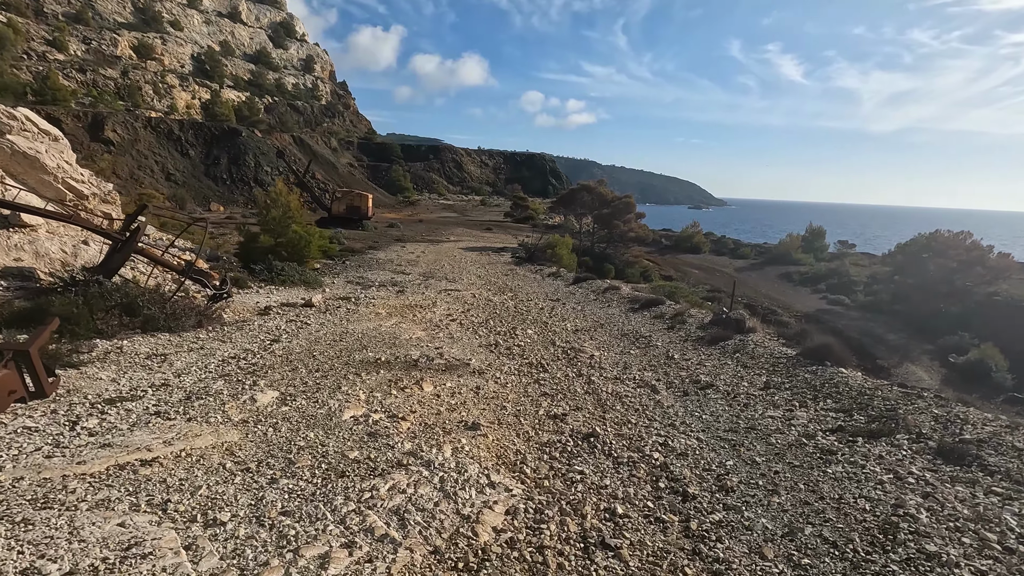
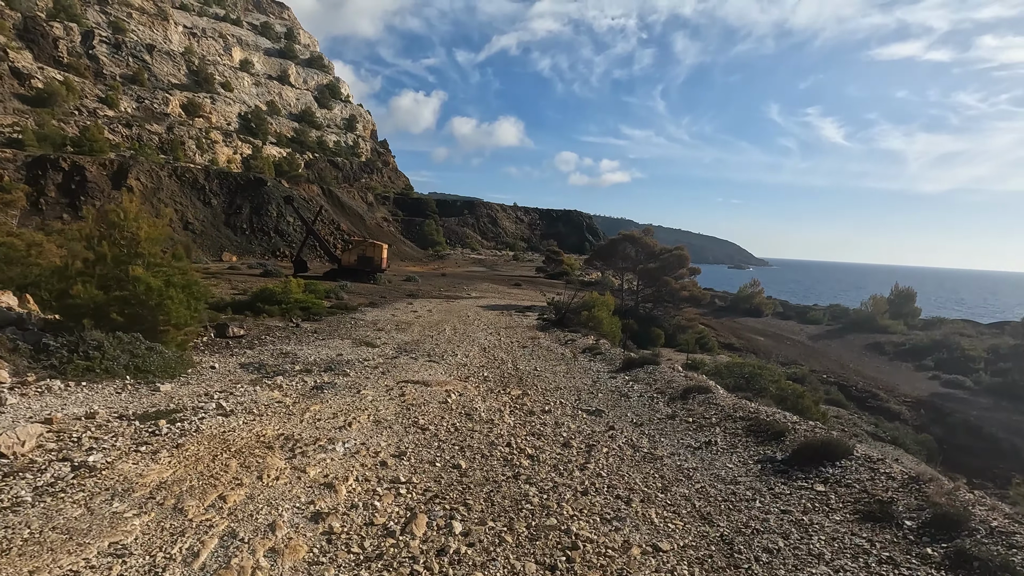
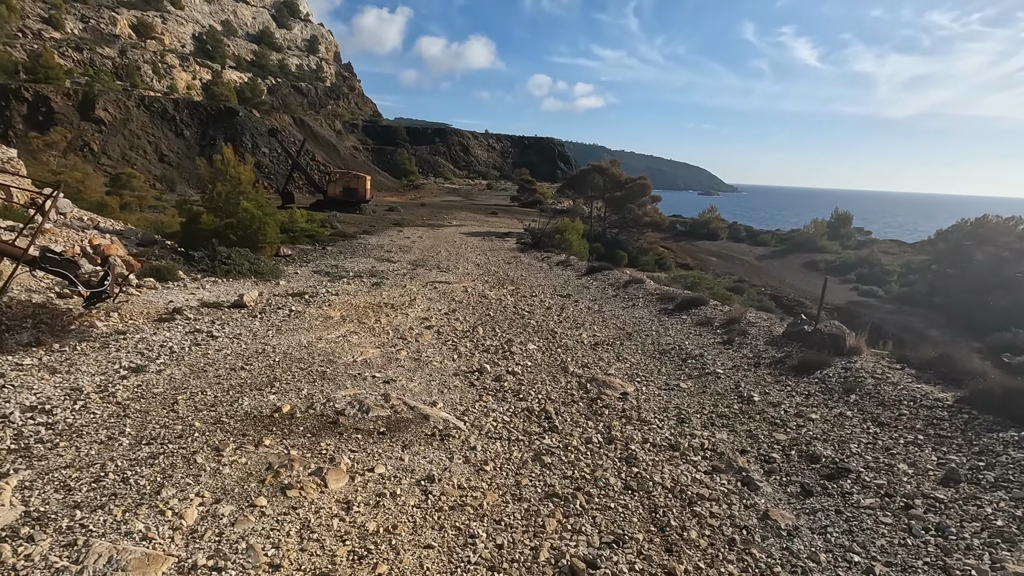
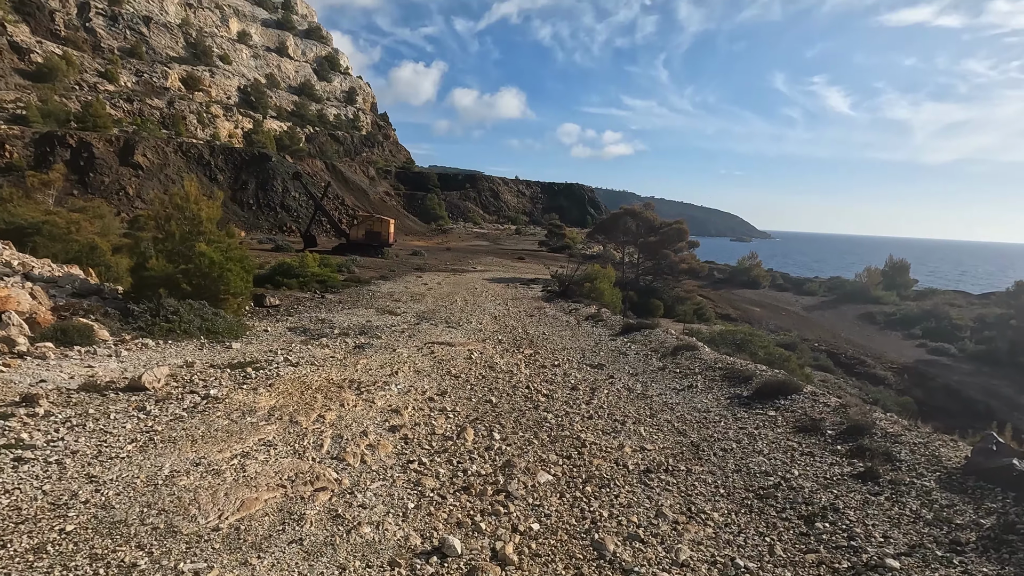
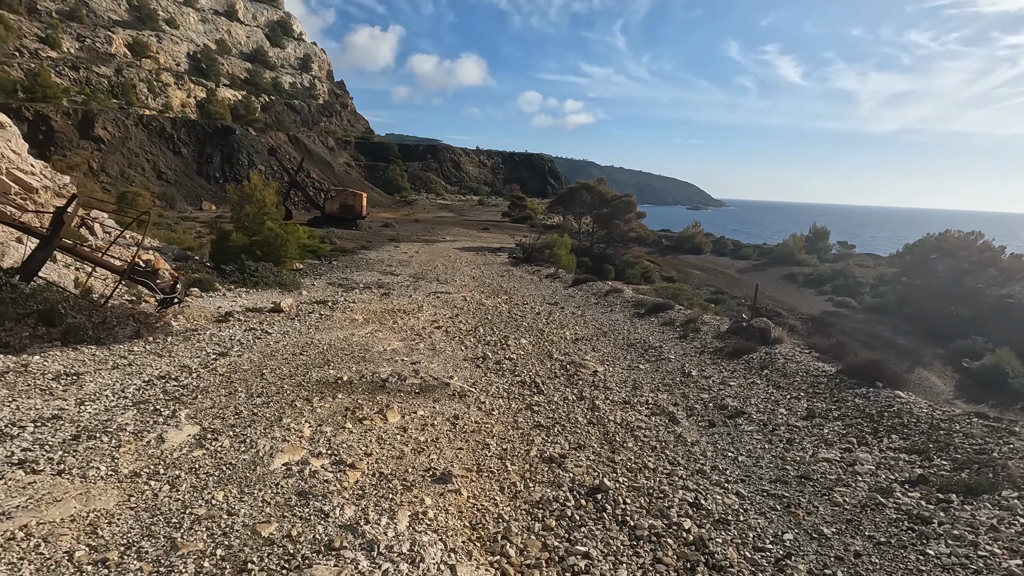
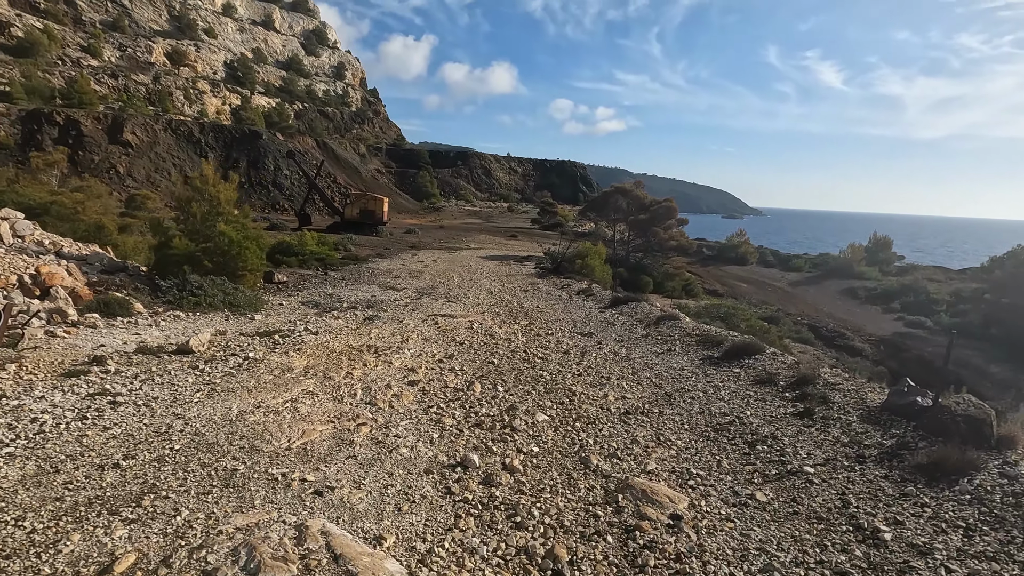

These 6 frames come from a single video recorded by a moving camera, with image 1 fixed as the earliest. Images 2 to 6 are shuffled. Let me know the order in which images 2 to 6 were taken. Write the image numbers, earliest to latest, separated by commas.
5, 3, 6, 4, 2
